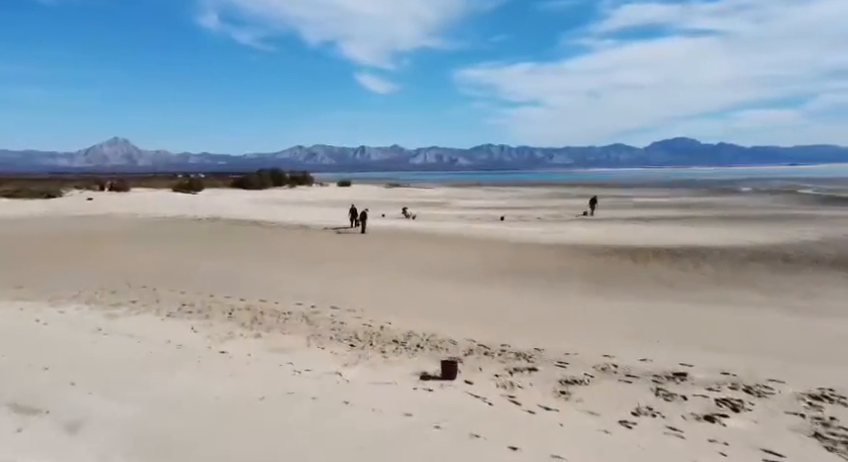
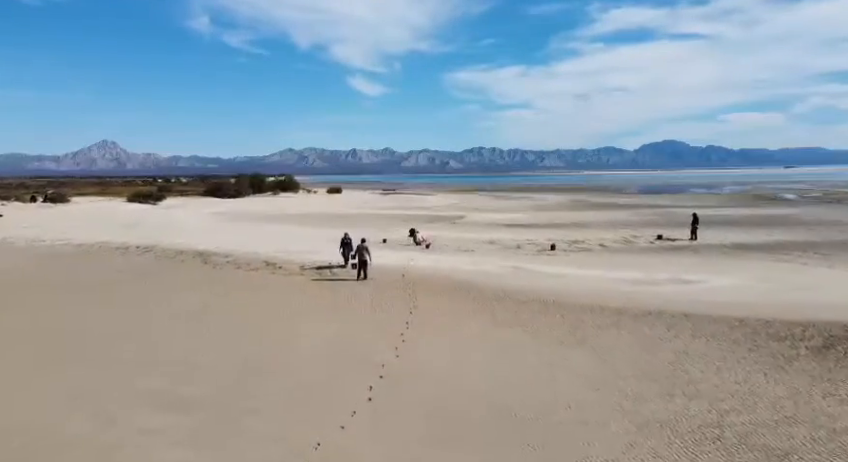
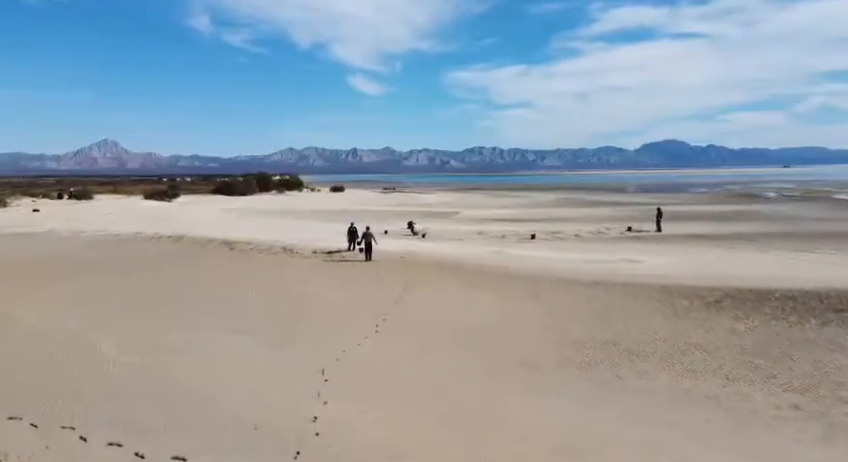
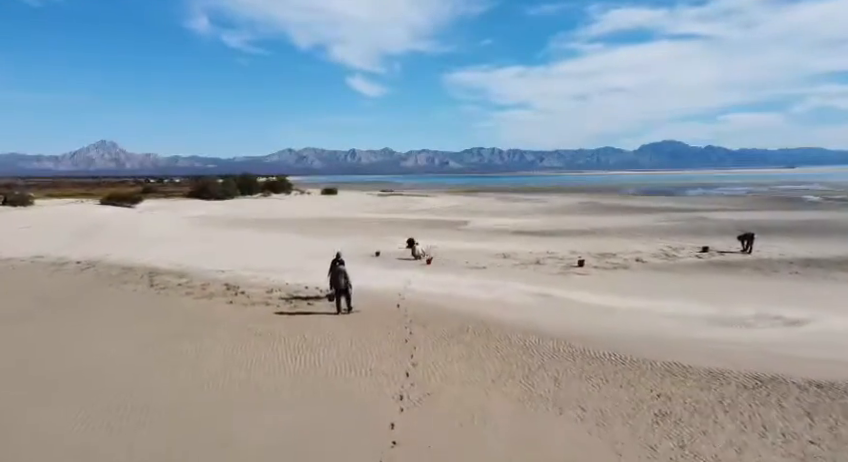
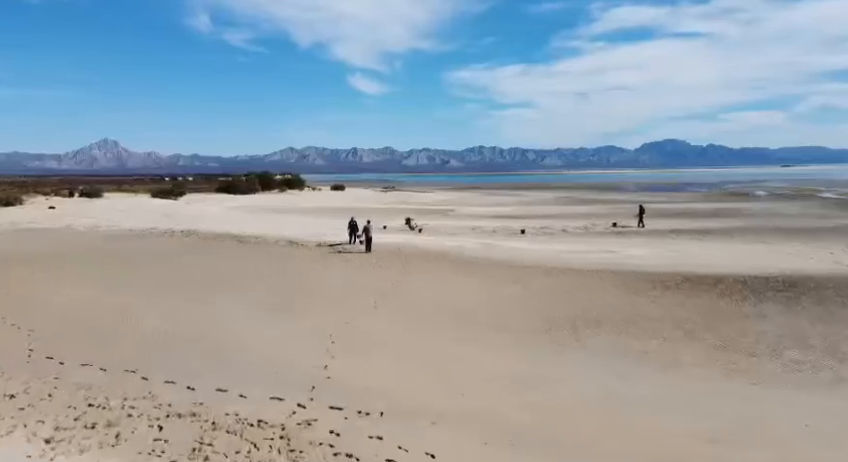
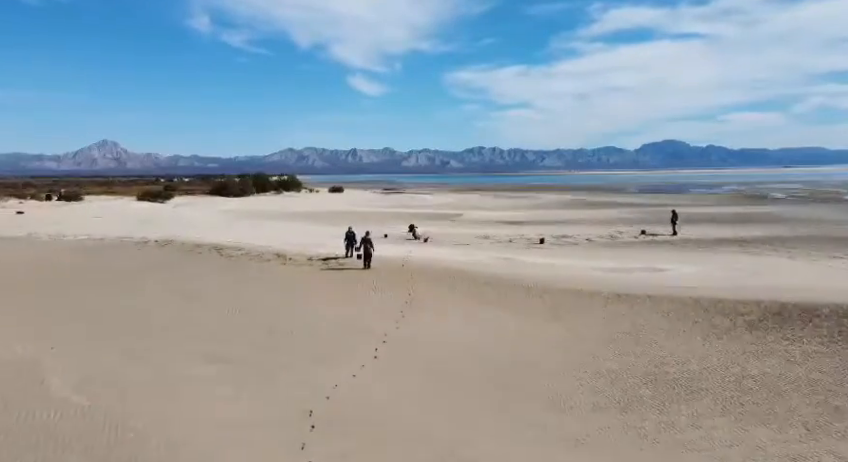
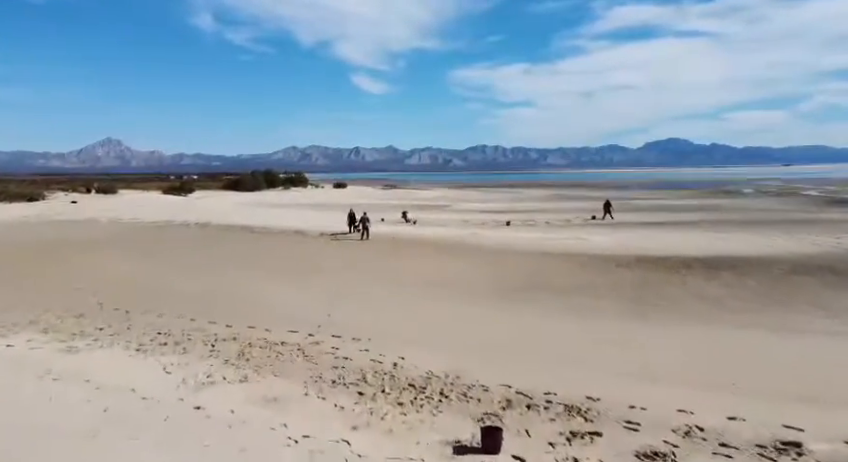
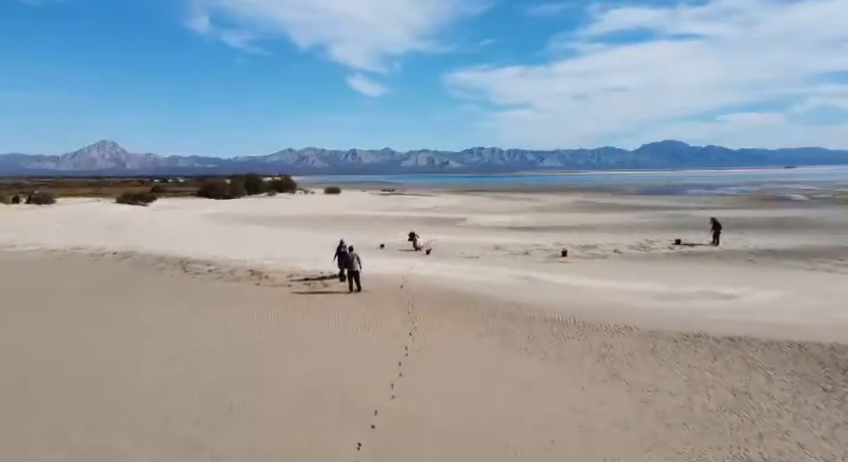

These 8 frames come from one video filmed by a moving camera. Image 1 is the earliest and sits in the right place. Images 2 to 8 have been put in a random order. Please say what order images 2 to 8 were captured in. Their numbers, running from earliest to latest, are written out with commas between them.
7, 5, 3, 6, 2, 8, 4
